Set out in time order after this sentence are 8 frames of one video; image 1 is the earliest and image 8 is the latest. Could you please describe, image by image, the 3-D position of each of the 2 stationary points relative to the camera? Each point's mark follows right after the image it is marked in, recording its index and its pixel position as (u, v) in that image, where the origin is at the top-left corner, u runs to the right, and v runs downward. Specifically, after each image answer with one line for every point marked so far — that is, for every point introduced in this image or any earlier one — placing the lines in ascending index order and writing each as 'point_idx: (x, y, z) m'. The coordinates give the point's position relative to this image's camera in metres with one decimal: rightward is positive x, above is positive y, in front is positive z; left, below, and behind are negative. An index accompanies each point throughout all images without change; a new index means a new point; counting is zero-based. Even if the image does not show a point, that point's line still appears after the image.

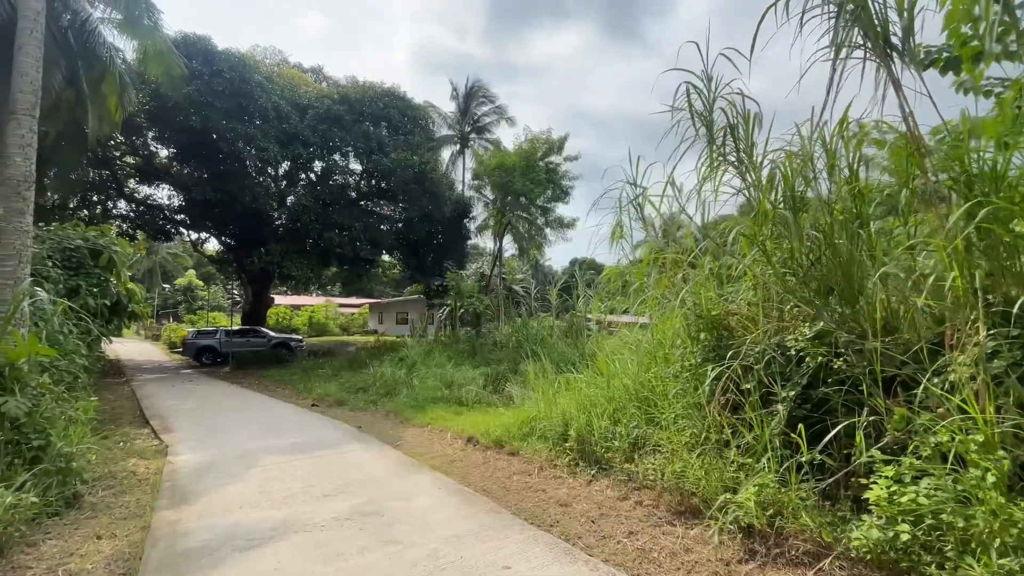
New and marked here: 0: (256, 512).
0: (-2.0, -1.8, +3.8) m
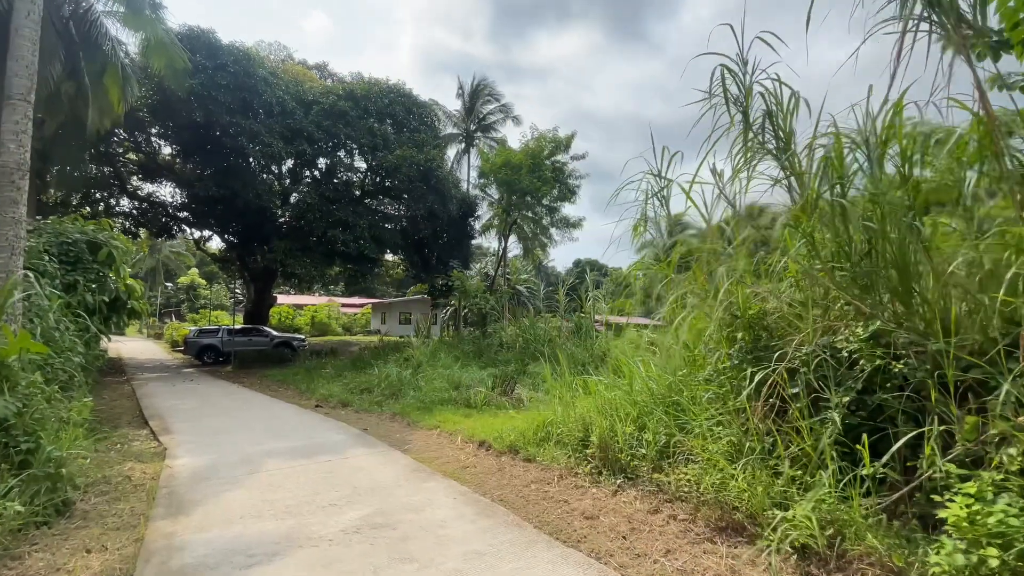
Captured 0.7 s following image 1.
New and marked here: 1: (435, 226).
0: (-1.9, -1.7, +3.5) m
1: (-2.8, +2.3, +17.3) m
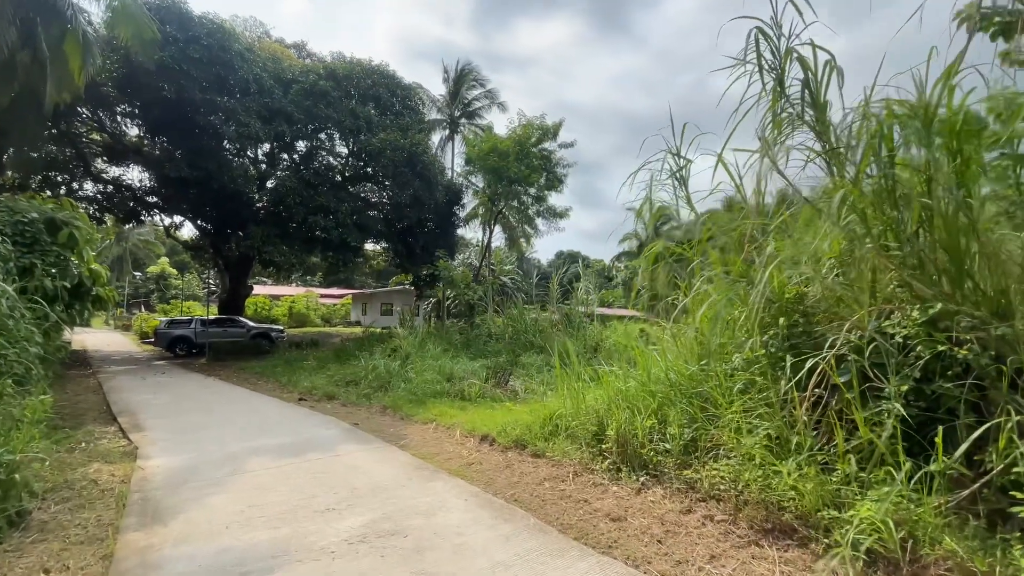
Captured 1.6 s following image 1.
0: (-1.7, -1.6, +3.1) m
1: (-3.2, +2.7, +16.7) m
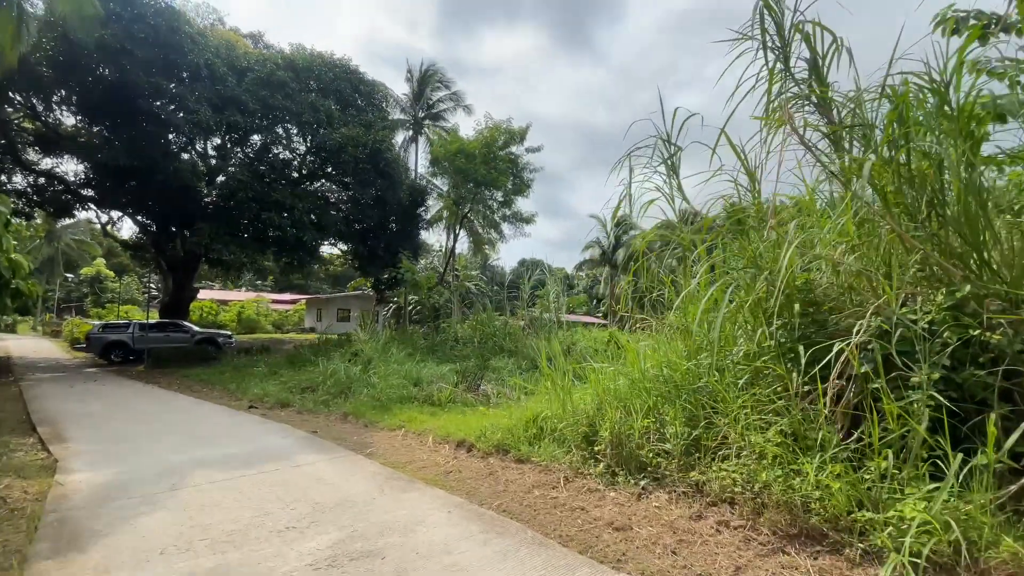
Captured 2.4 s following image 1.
0: (-1.8, -1.5, +2.6) m
1: (-4.4, +2.6, +16.1) m
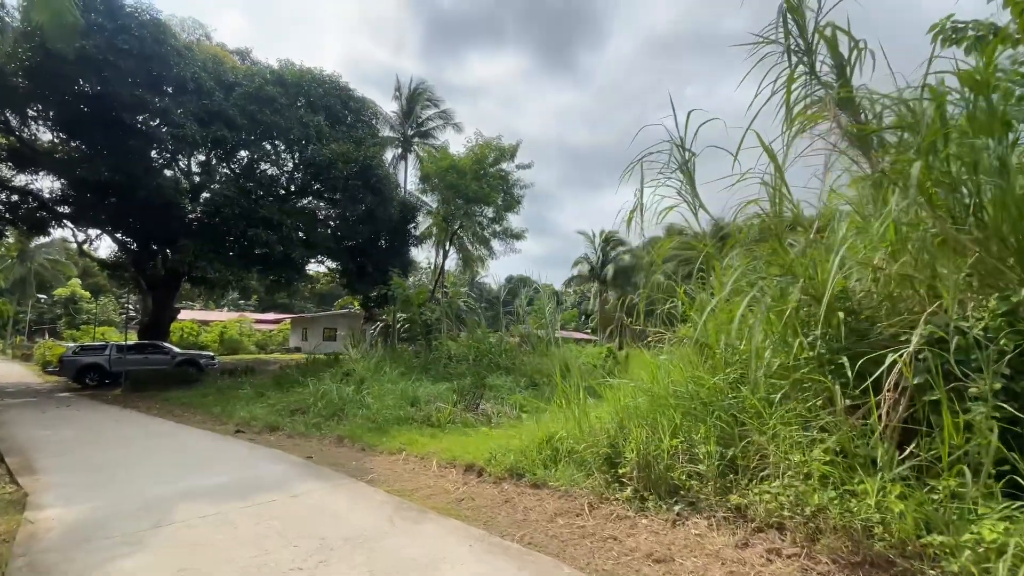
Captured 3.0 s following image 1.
0: (-1.6, -1.5, +2.3) m
1: (-4.6, +2.0, +15.8) m
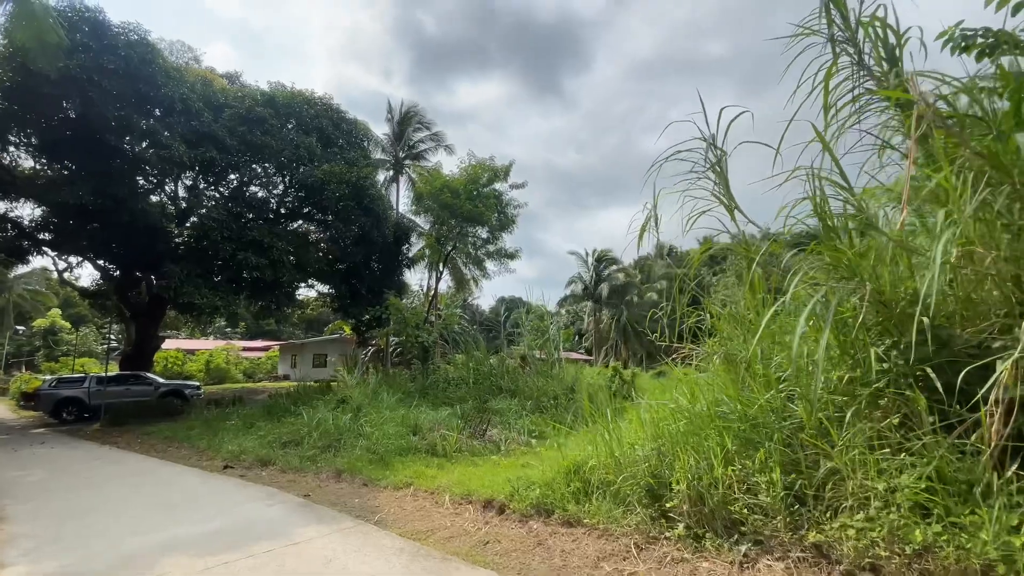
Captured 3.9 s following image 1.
0: (-1.3, -1.6, +1.8) m
1: (-4.7, +1.2, +15.5) m
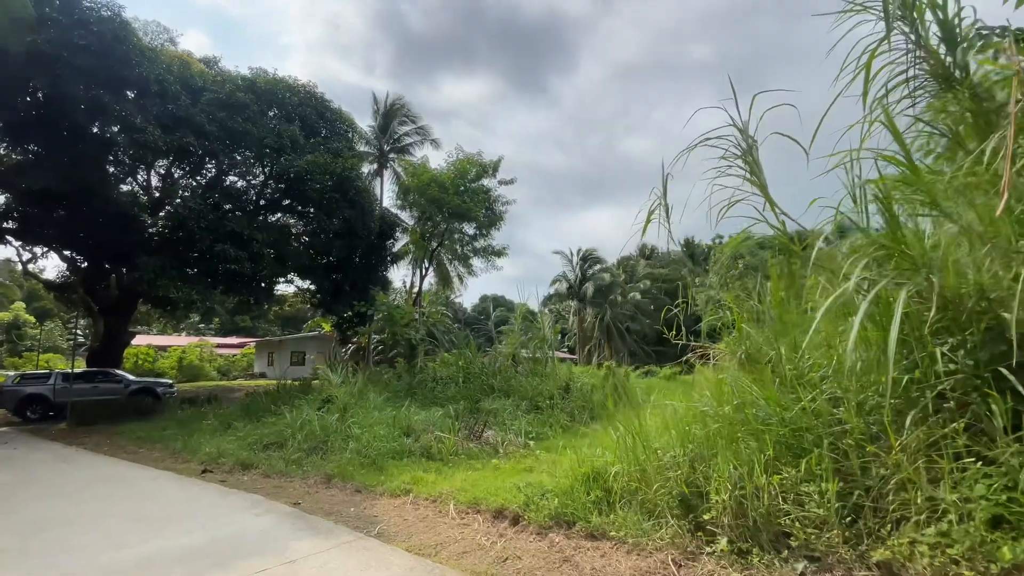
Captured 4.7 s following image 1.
0: (-1.1, -1.5, +1.4) m
1: (-5.0, +1.4, +15.0) m
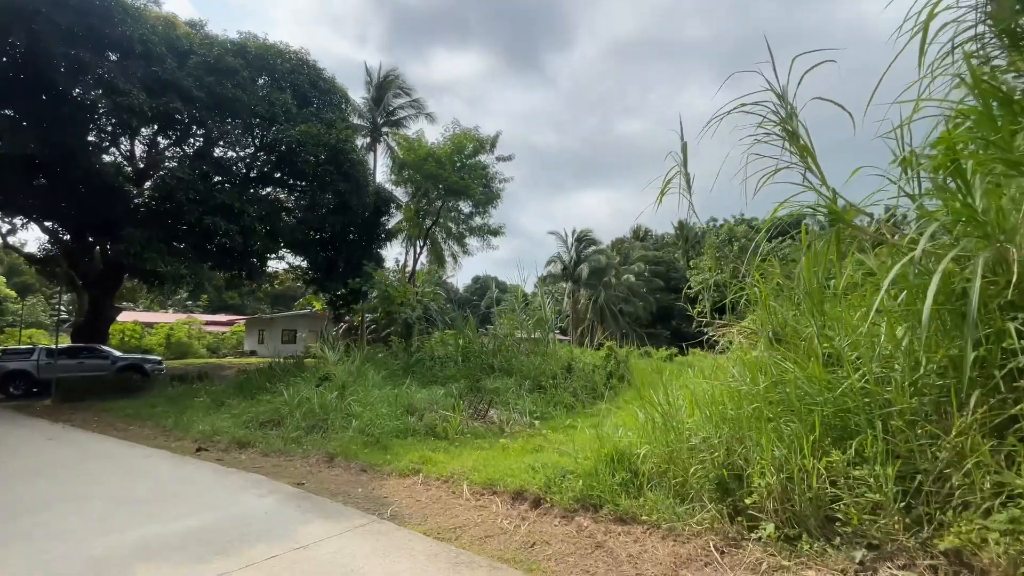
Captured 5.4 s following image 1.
0: (-0.9, -1.4, +1.2) m
1: (-5.1, +2.1, +14.5) m
